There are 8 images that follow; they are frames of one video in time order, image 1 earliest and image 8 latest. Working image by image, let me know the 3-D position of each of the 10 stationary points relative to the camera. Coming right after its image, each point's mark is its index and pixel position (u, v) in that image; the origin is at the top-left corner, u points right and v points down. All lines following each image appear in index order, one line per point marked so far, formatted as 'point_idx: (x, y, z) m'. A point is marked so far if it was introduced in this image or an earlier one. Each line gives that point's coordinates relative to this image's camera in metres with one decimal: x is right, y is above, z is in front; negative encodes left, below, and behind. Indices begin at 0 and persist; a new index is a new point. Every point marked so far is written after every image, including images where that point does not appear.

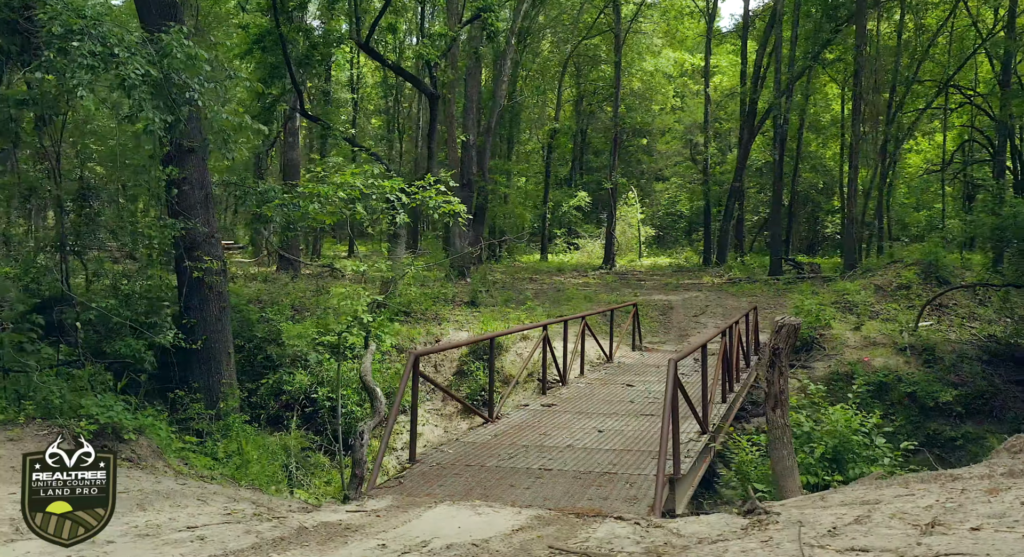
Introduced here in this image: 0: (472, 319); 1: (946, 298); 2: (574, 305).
0: (-0.9, -0.7, +13.8) m
1: (+6.7, -0.3, +11.7) m
2: (+1.0, -0.5, +15.6) m
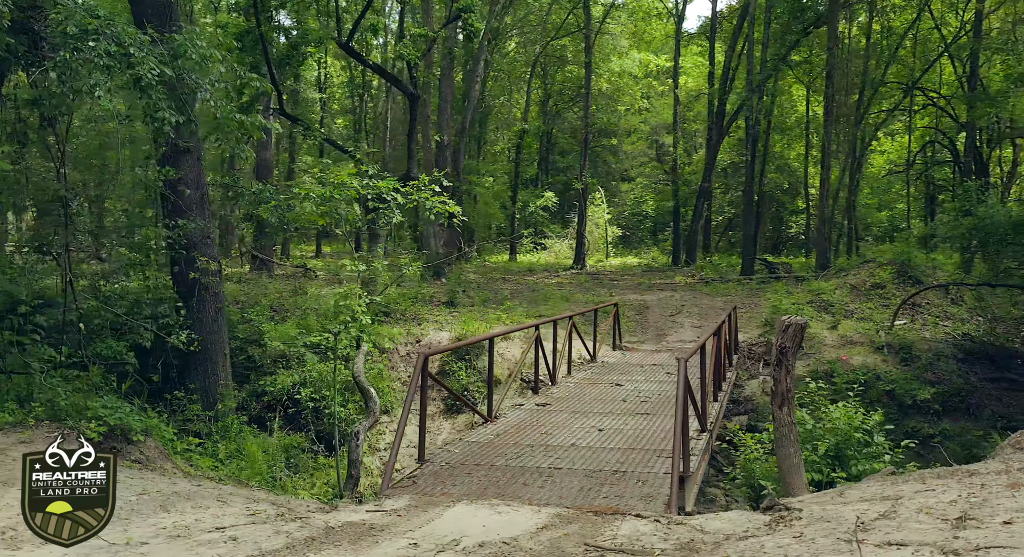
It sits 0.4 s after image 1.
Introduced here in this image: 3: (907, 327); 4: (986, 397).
0: (-1.2, -0.7, +13.9) m
1: (+6.4, -0.3, +12.0) m
2: (+0.6, -0.5, +15.6) m
3: (+5.9, -0.7, +11.4) m
4: (+6.0, -1.5, +9.6) m
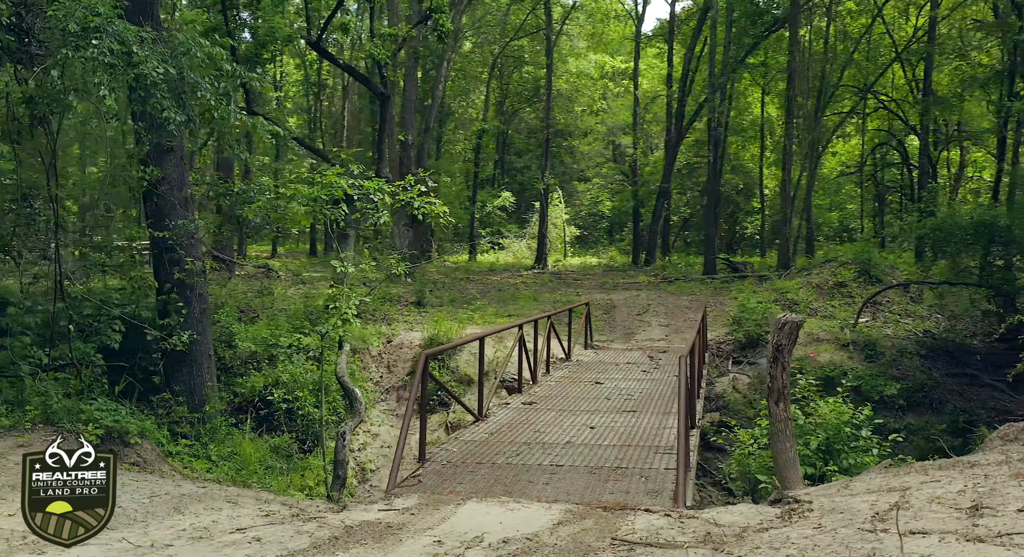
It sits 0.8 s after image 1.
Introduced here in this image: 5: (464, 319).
0: (-1.7, -0.7, +13.8) m
1: (+6.0, -0.3, +12.4) m
2: (0.0, -0.5, +15.7) m
3: (+5.6, -0.7, +11.8) m
4: (+5.7, -1.5, +10.0) m
5: (-1.0, -0.7, +13.6) m
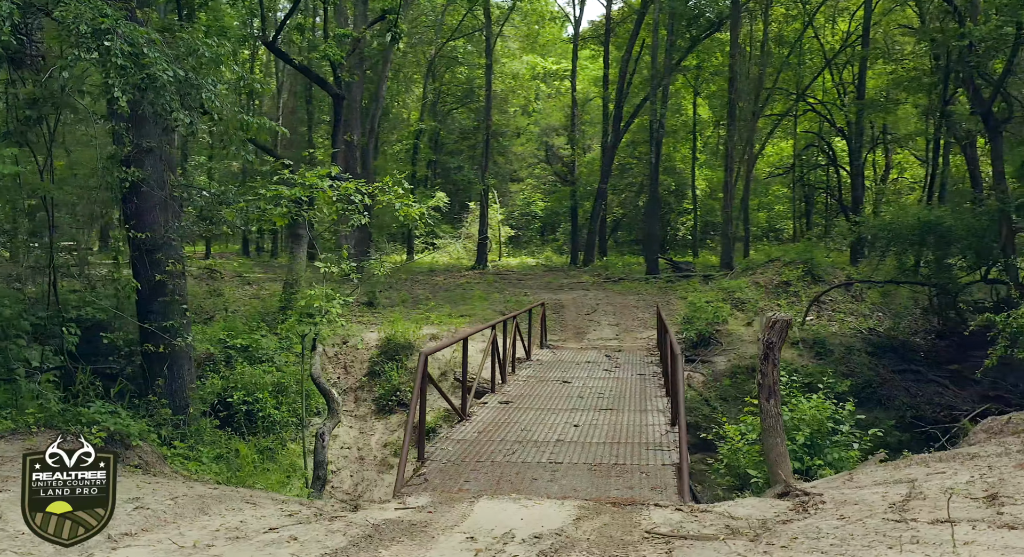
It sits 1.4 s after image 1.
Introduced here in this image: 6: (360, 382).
0: (-2.4, -0.7, +13.8) m
1: (+5.4, -0.3, +13.0) m
2: (-0.9, -0.5, +15.8) m
3: (+5.0, -0.7, +12.3) m
4: (+5.3, -1.5, +10.5) m
5: (-1.7, -0.7, +13.6) m
6: (-2.4, -1.6, +11.9) m
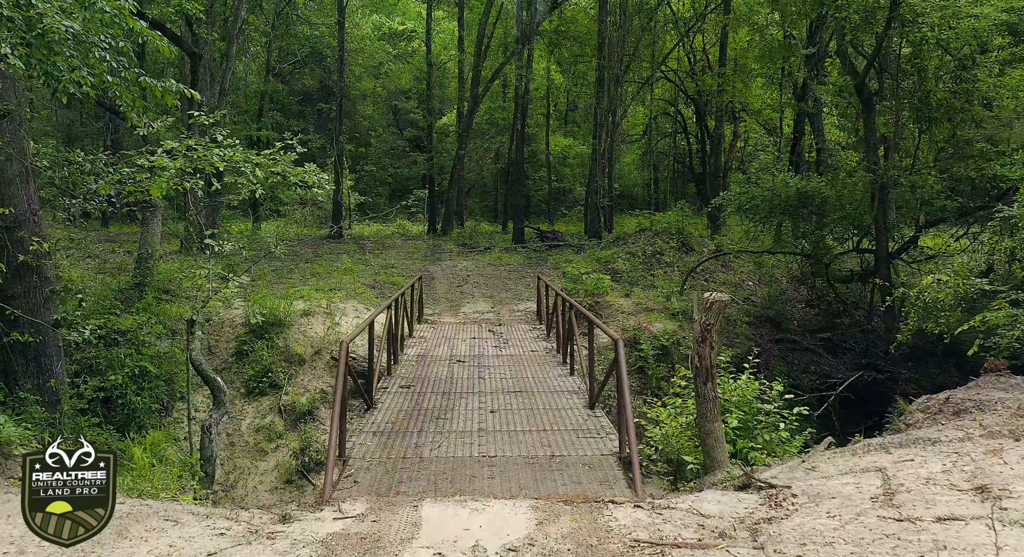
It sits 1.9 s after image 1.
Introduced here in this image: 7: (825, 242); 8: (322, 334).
0: (-4.4, -0.3, +12.8) m
1: (+3.4, +0.2, +13.5) m
2: (-3.3, +0.1, +15.0) m
3: (+3.1, -0.3, +12.7) m
4: (+3.7, -1.1, +11.1) m
5: (-3.7, -0.2, +12.7) m
6: (-4.1, -1.2, +11.0) m
7: (+4.8, +0.6, +11.8) m
8: (-2.9, -0.8, +11.4) m
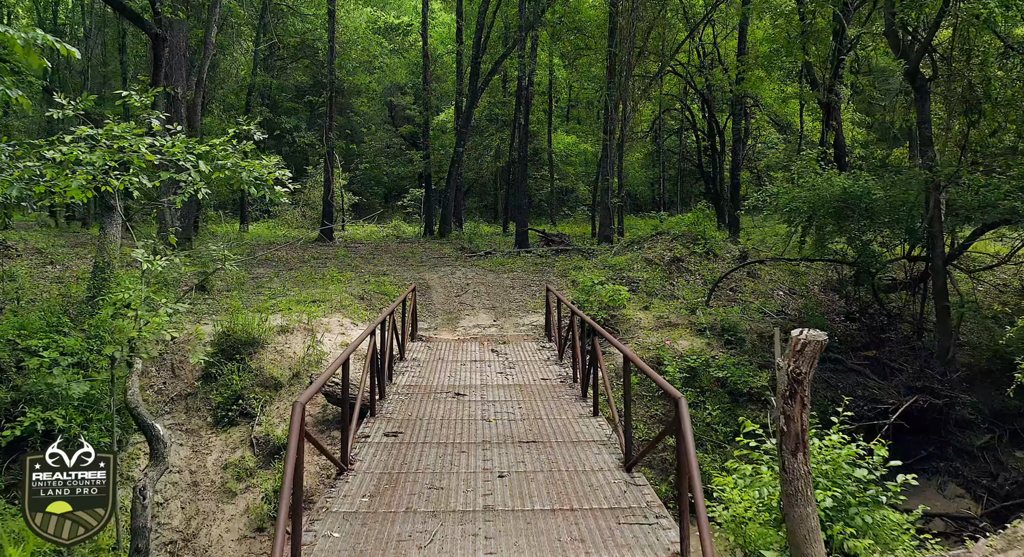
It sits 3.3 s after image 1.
0: (-4.3, -0.4, +11.4) m
1: (+3.5, 0.0, +12.1) m
2: (-3.3, -0.1, +13.6) m
3: (+3.2, -0.4, +11.4) m
4: (+3.8, -1.3, +9.7) m
5: (-3.6, -0.4, +11.3) m
6: (-4.0, -1.4, +9.6) m
7: (+4.9, +0.4, +10.4) m
8: (-2.8, -1.0, +10.0) m
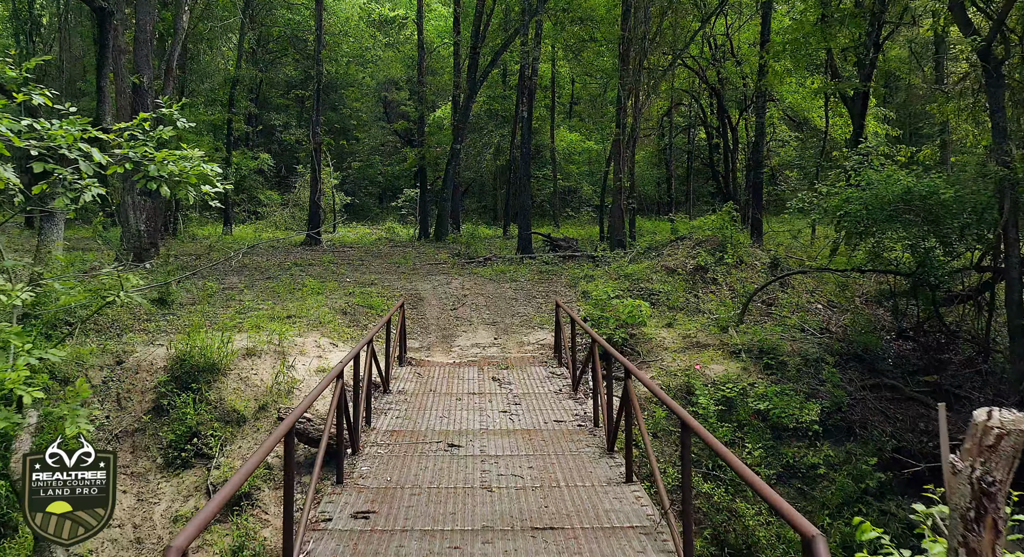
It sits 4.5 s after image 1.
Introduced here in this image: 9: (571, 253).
0: (-4.3, -0.6, +9.9) m
1: (+3.5, -0.1, +10.6) m
2: (-3.2, -0.2, +12.2) m
3: (+3.2, -0.6, +9.9) m
4: (+3.9, -1.4, +8.3) m
5: (-3.6, -0.5, +9.9) m
6: (-4.0, -1.5, +8.2) m
7: (+4.9, +0.2, +9.0) m
8: (-2.7, -1.2, +8.6) m
9: (+1.2, +0.5, +15.3) m
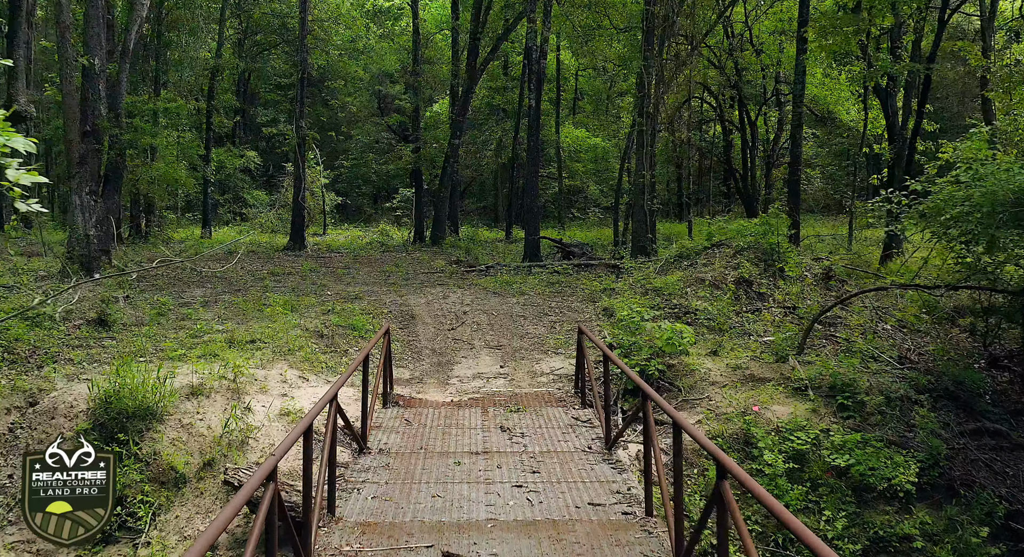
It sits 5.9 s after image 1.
0: (-4.2, -0.8, +8.2) m
1: (+3.6, -0.3, +8.9) m
2: (-3.1, -0.4, +10.4) m
3: (+3.3, -0.8, +8.2) m
4: (+4.0, -1.6, +6.5) m
5: (-3.5, -0.7, +8.1) m
6: (-3.9, -1.7, +6.4) m
7: (+5.0, +0.1, +7.2) m
8: (-2.6, -1.4, +6.8) m
9: (+1.3, +0.3, +13.5) m
